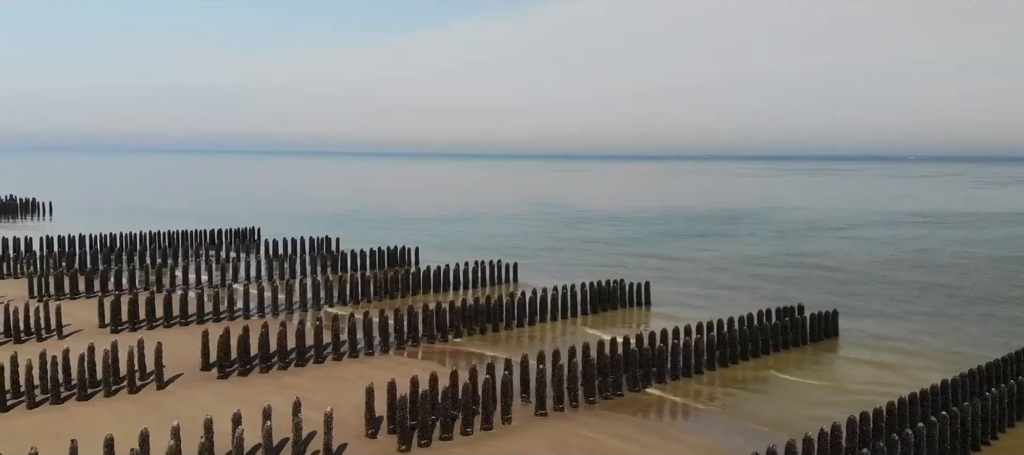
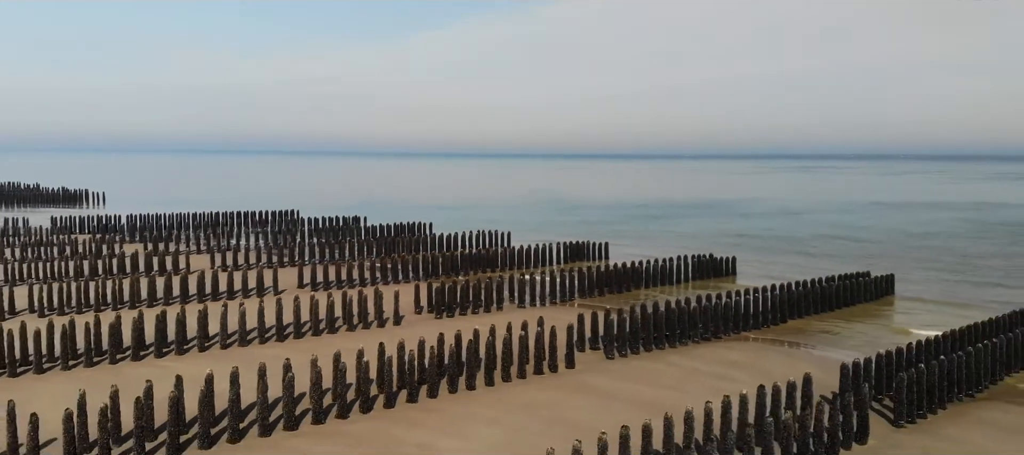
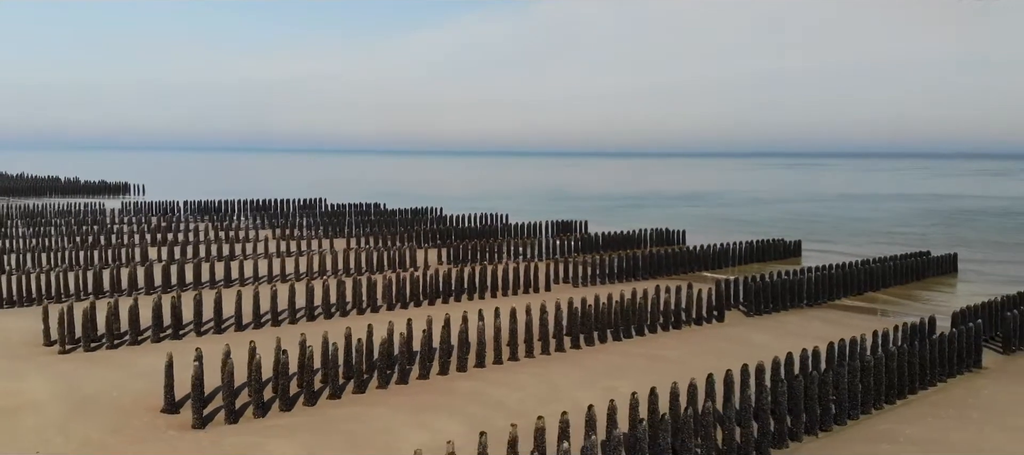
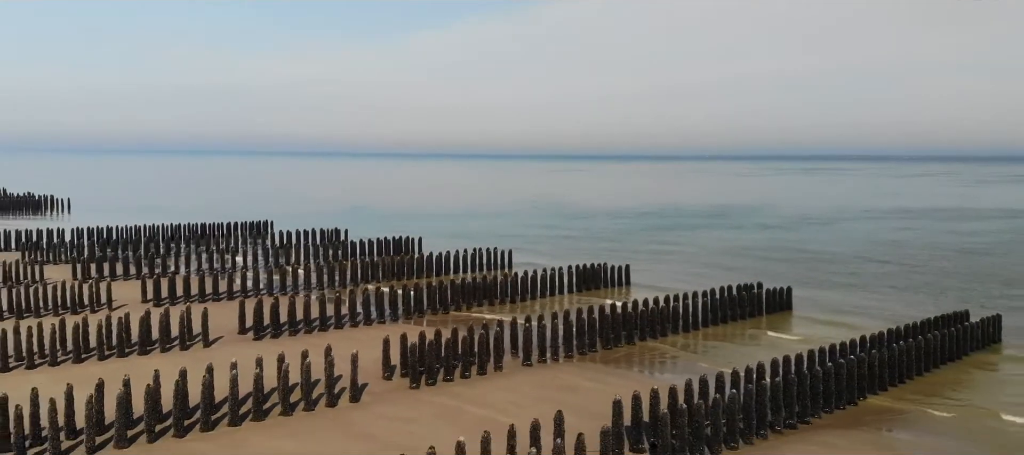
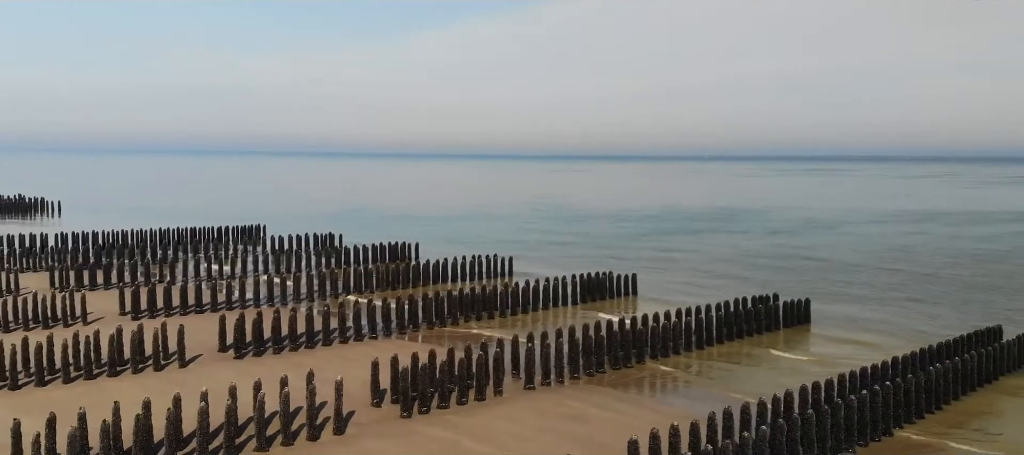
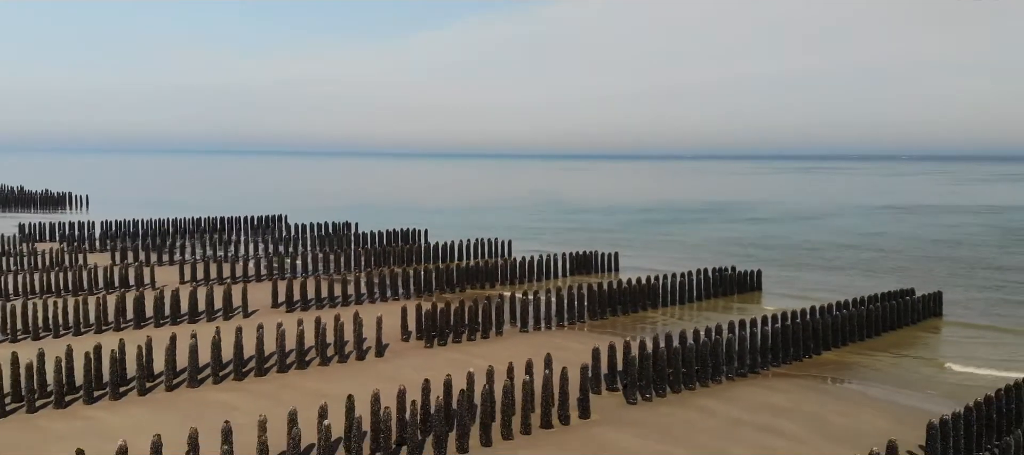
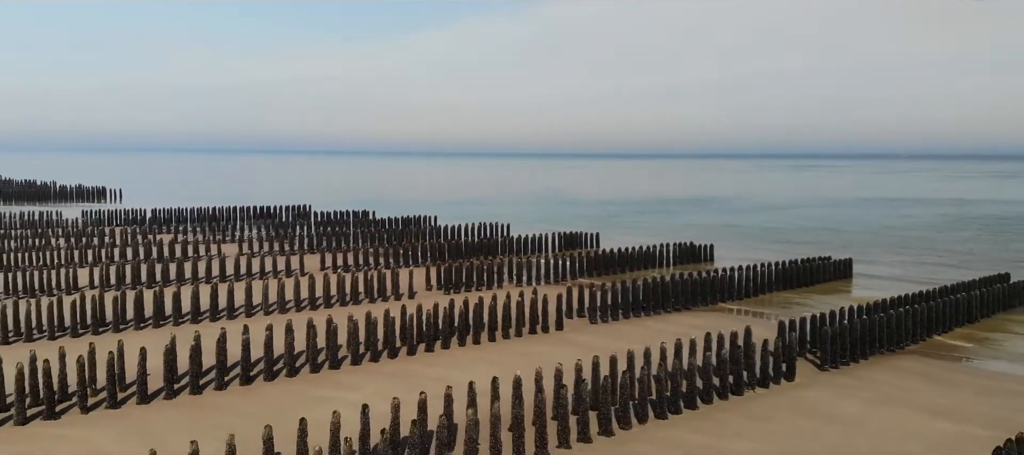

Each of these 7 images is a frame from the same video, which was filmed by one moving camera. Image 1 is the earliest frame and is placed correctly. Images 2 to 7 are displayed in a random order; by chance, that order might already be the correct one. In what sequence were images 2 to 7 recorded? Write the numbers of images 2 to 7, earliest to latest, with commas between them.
5, 4, 6, 2, 7, 3
